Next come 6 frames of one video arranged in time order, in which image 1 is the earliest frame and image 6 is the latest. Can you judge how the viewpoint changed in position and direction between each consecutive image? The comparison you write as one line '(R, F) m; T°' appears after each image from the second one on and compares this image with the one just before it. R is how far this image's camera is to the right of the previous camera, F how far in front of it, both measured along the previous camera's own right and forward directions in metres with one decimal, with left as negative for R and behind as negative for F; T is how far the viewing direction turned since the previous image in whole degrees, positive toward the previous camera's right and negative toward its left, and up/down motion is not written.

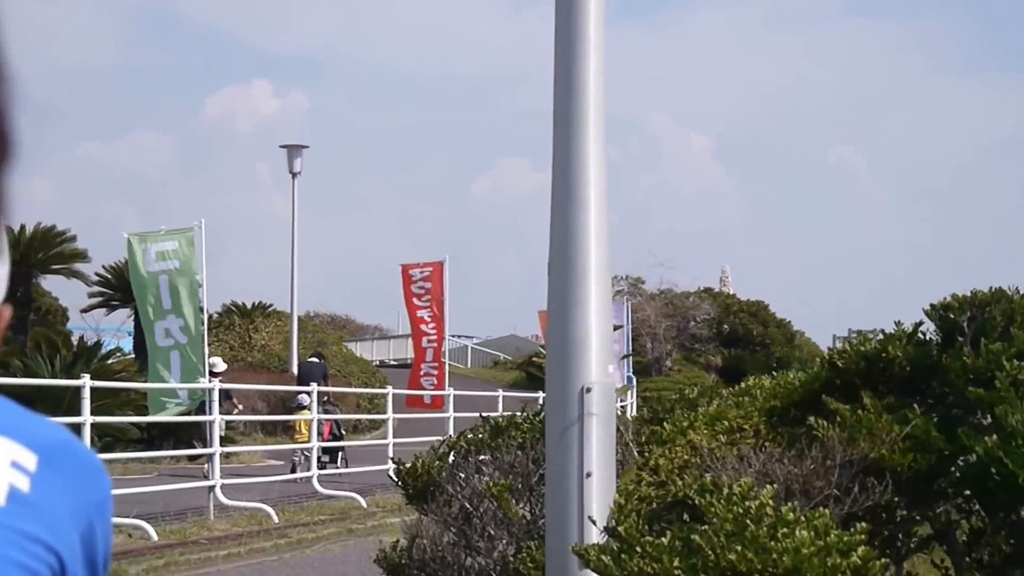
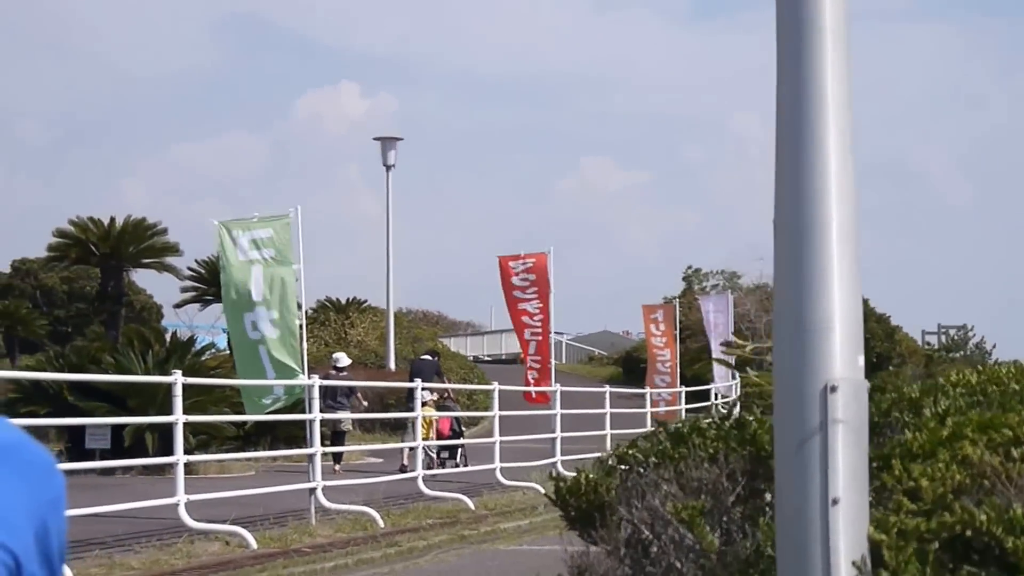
(-0.2, +0.8) m; -2°
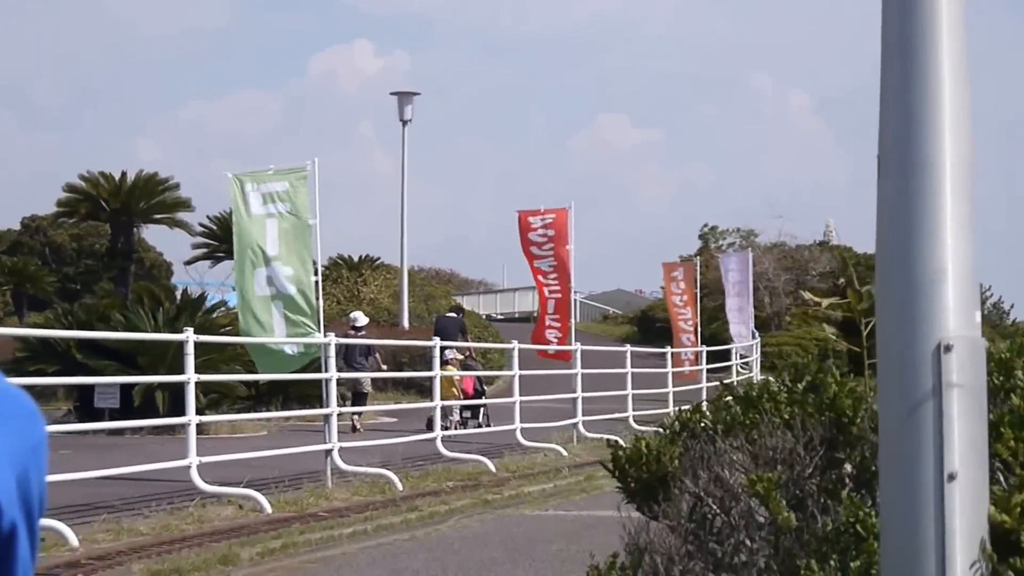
(-0.1, +0.4) m; 0°
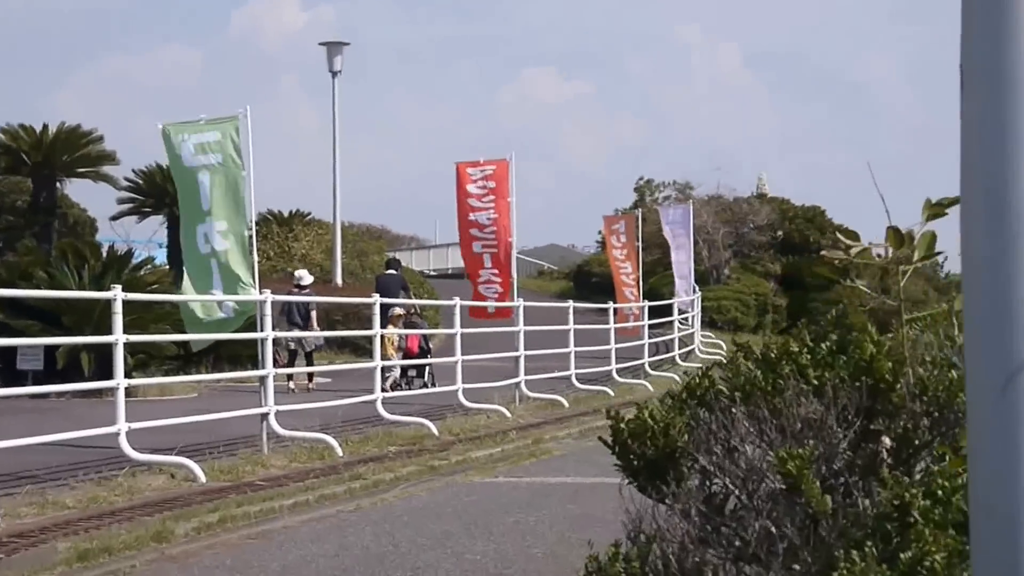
(-0.1, +0.5) m; +2°
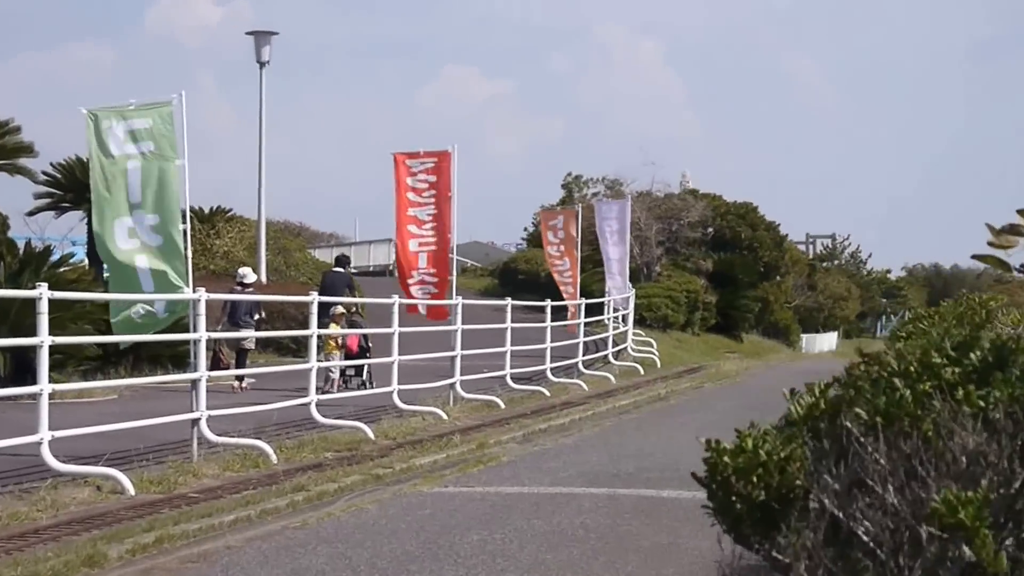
(-0.2, +0.6) m; +2°
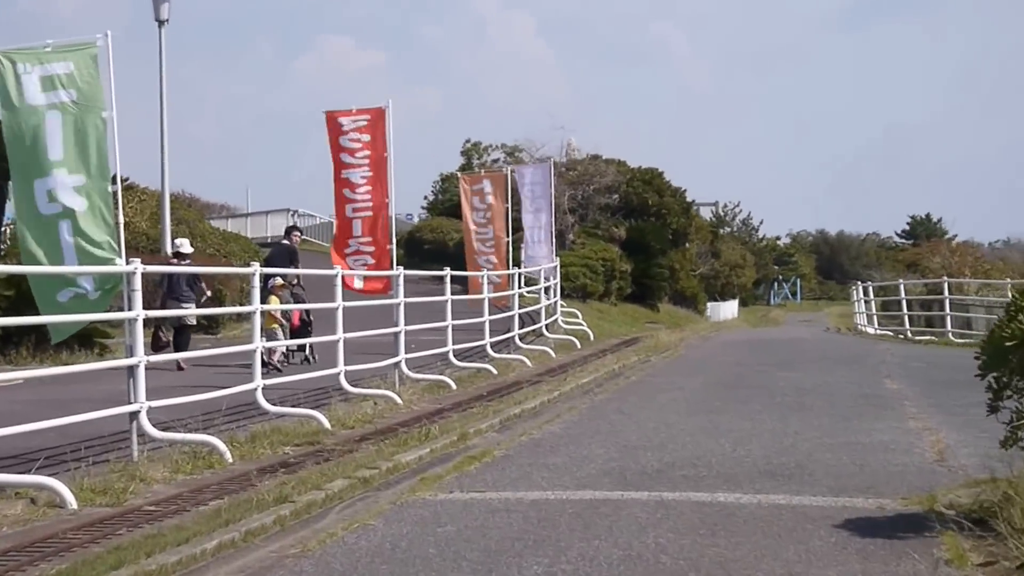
(-0.5, +1.4) m; +3°
